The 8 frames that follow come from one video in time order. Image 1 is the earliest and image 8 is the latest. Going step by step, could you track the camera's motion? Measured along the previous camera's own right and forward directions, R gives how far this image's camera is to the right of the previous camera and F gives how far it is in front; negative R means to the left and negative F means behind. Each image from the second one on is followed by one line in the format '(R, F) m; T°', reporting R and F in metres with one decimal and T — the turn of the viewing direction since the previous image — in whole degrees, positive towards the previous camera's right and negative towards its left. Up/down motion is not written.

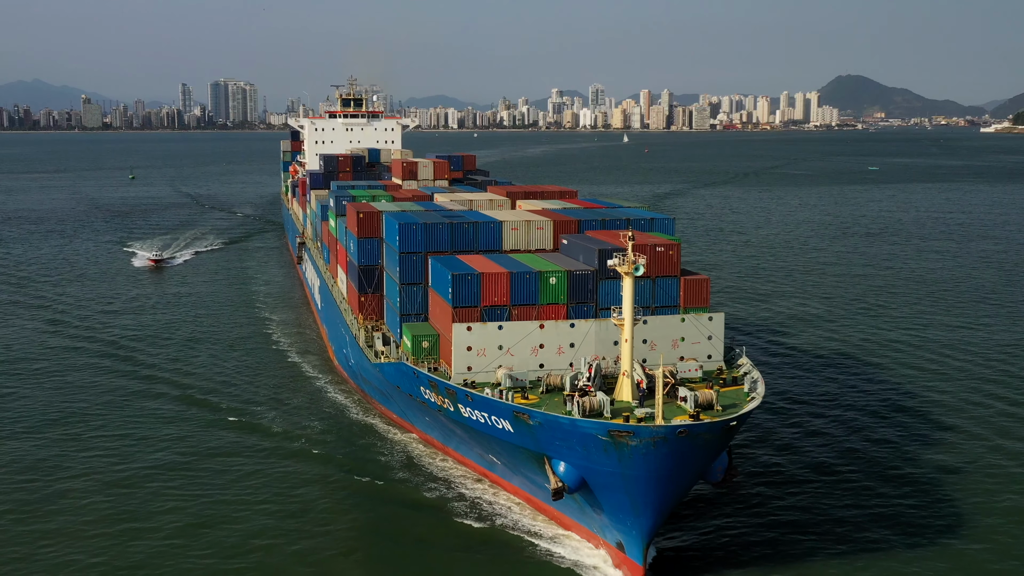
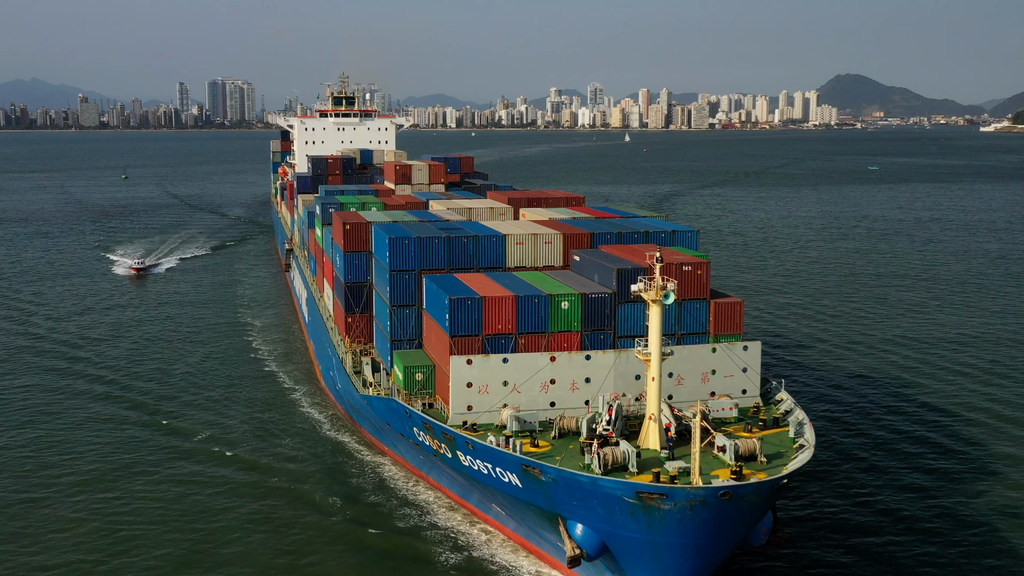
(-0.3, +2.0) m; 0°
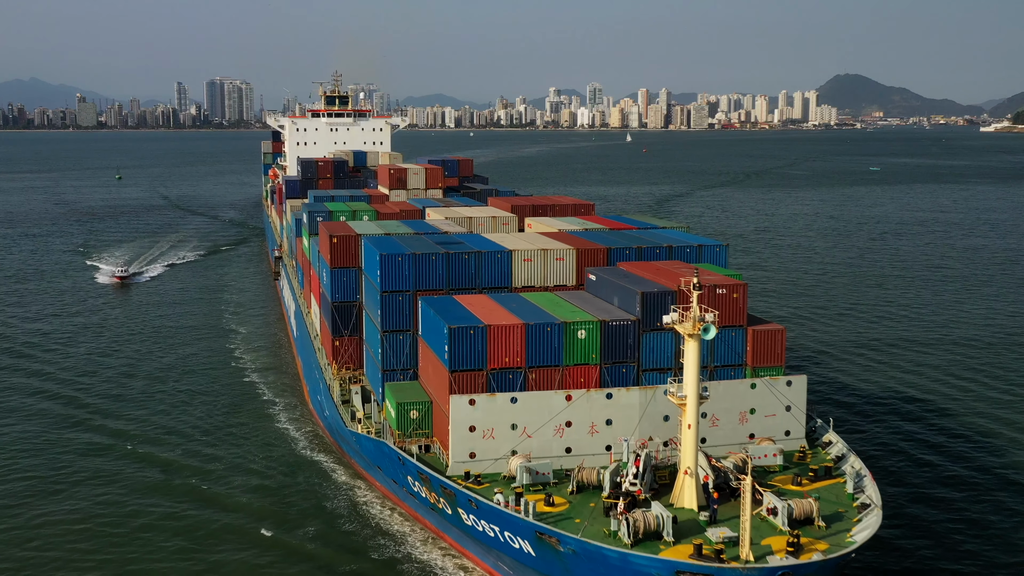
(-0.3, +1.8) m; 0°
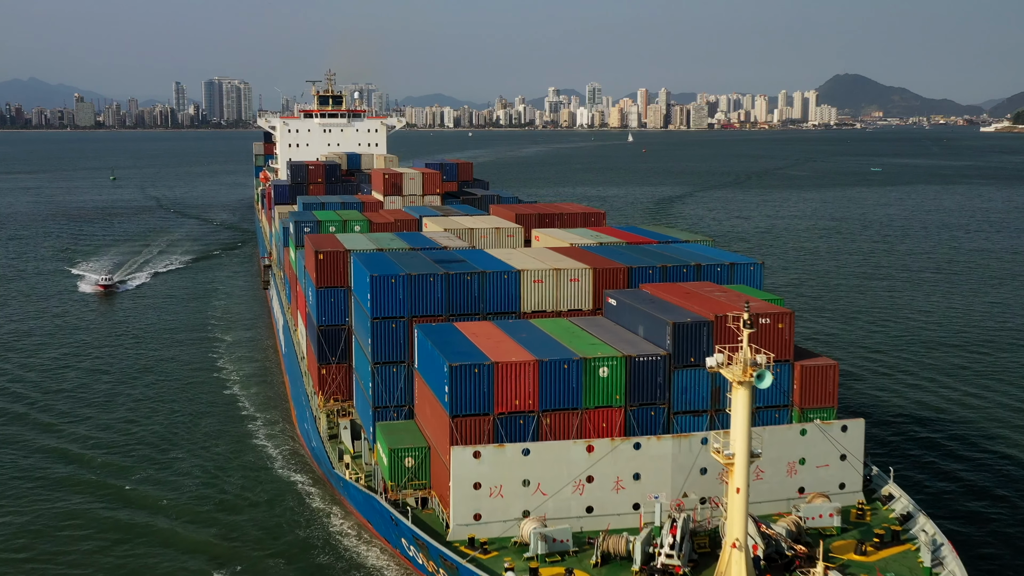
(-0.3, +1.7) m; 0°
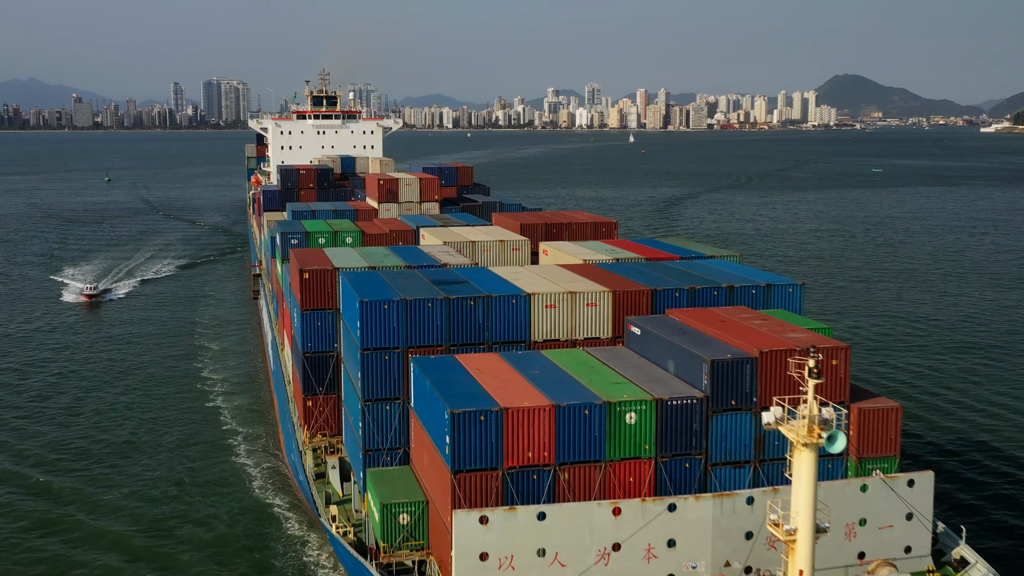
(-0.3, +1.5) m; 0°
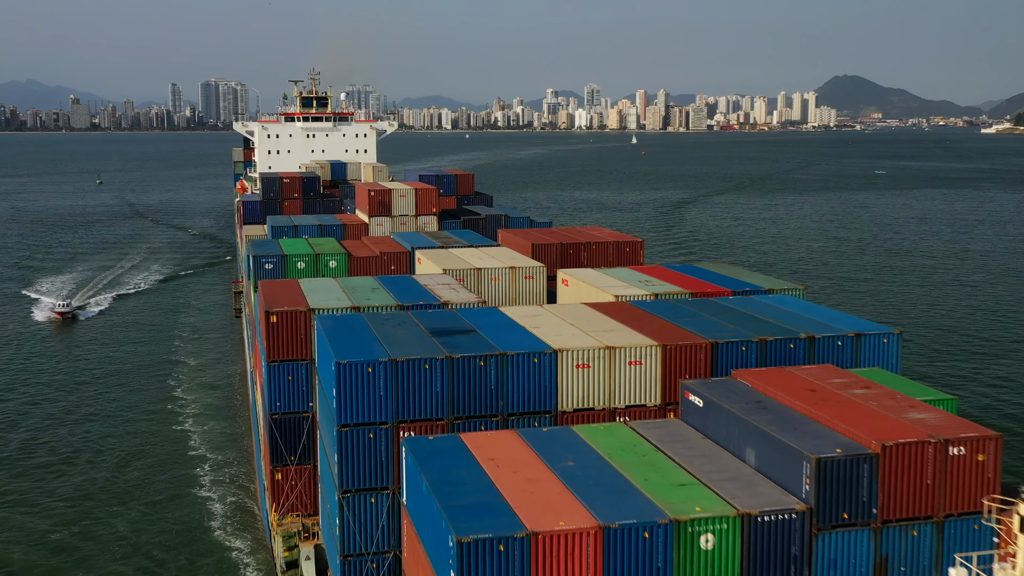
(-0.4, +2.5) m; 0°
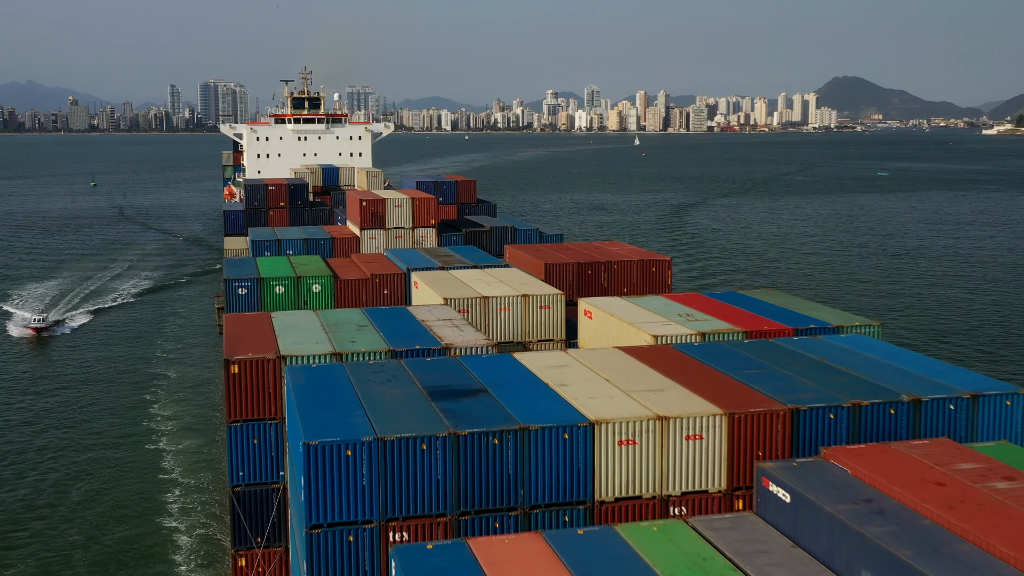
(-0.3, +2.0) m; 0°
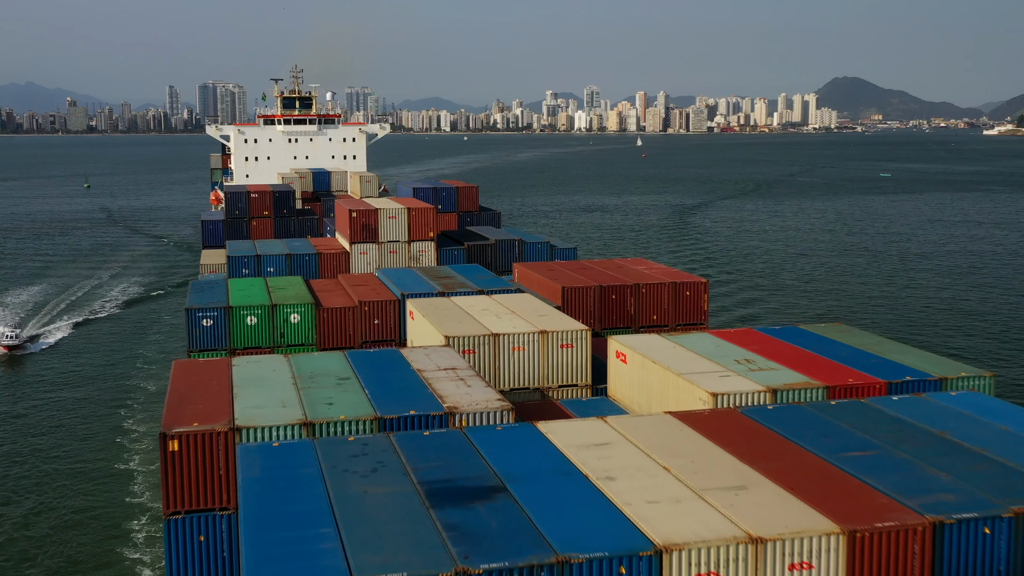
(-0.4, +1.9) m; 0°
